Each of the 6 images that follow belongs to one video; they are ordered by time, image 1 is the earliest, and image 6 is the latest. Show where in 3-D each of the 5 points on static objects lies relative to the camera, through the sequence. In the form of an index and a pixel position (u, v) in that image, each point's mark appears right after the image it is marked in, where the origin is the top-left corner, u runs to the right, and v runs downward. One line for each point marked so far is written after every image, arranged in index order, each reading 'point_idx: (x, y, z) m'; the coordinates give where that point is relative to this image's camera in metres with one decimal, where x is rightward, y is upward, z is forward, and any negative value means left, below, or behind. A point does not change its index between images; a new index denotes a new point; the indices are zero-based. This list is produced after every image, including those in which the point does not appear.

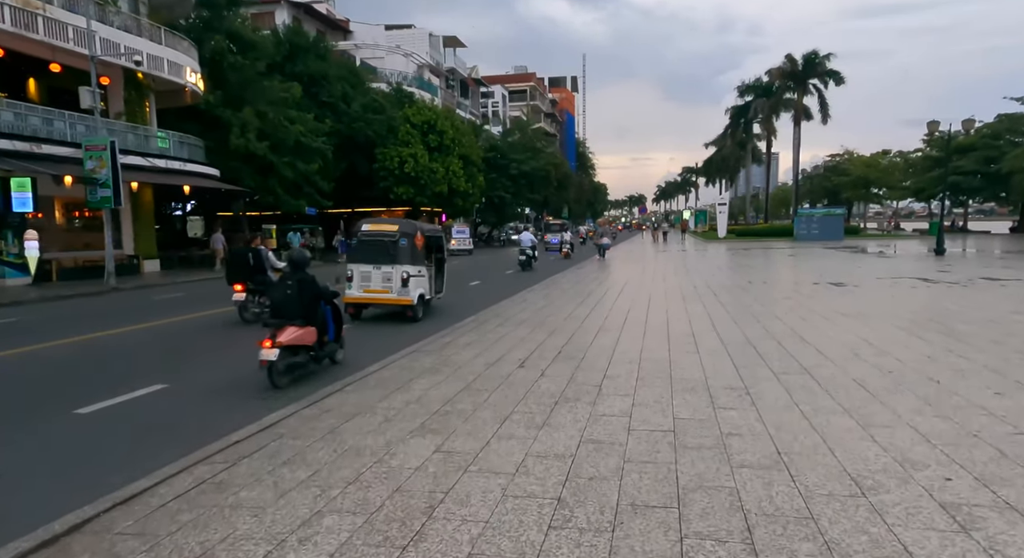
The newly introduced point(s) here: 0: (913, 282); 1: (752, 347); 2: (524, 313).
0: (+10.2, -0.1, +16.0) m
1: (+3.2, -0.9, +8.4) m
2: (+0.3, -0.7, +12.6) m
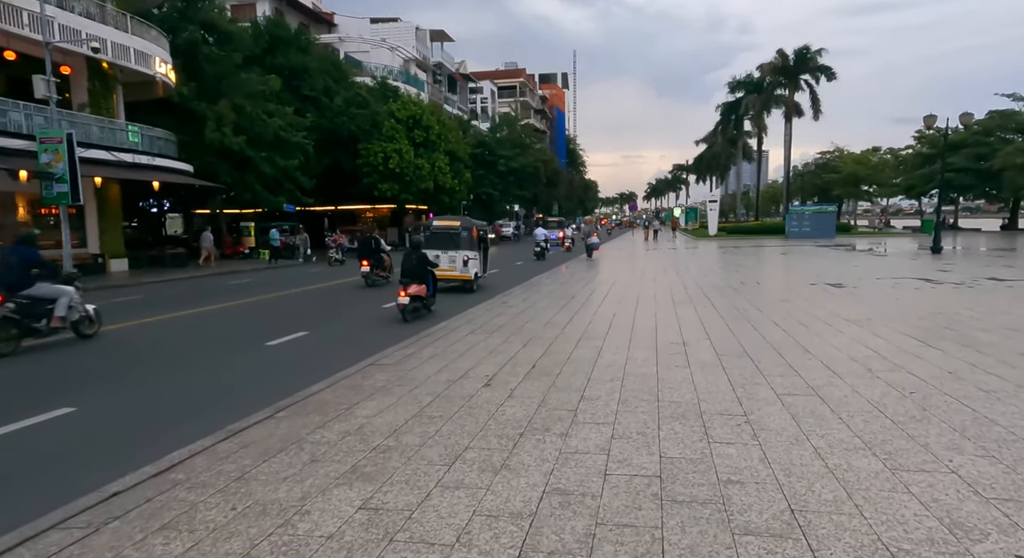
0: (+9.7, -0.1, +15.2) m
1: (+2.8, -1.0, +7.4) m
2: (-0.1, -0.7, +11.6) m
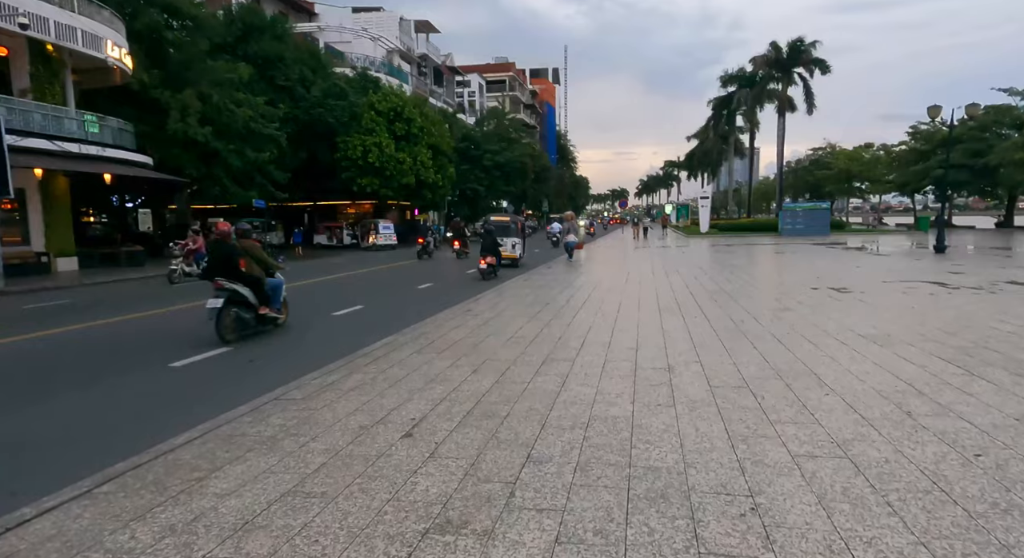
0: (+9.0, -0.2, +13.6) m
1: (+2.2, -1.1, +5.8) m
2: (-0.8, -0.8, +9.9) m
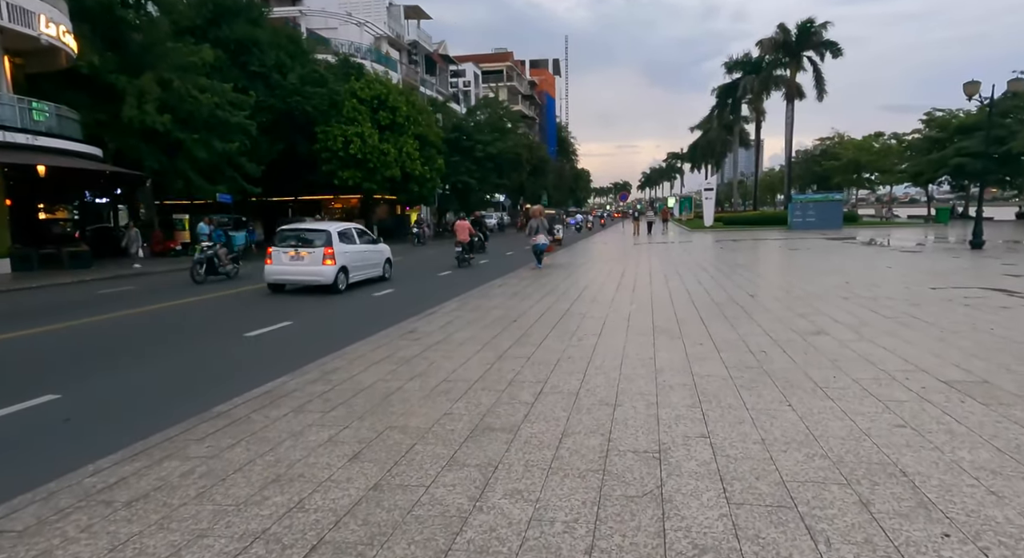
0: (+8.3, -0.3, +10.9) m
1: (+1.5, -1.3, +3.1) m
2: (-1.5, -1.0, +7.3) m
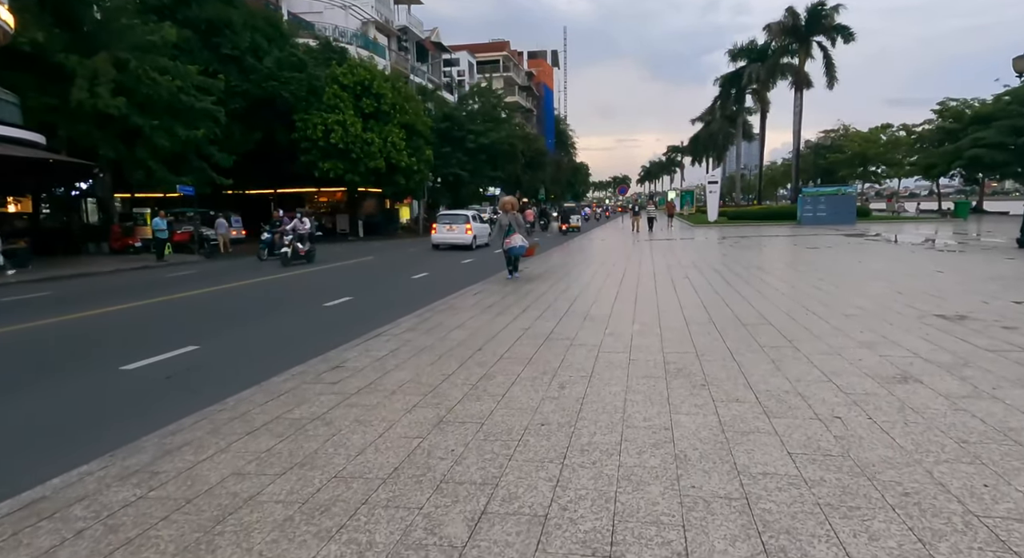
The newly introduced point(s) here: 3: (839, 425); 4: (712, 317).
0: (+7.8, -0.5, +8.3) m
1: (+1.1, -1.6, +0.6) m
2: (-1.9, -1.3, +4.7) m
3: (+2.5, -1.1, +4.8) m
4: (+3.2, -0.6, +9.9) m
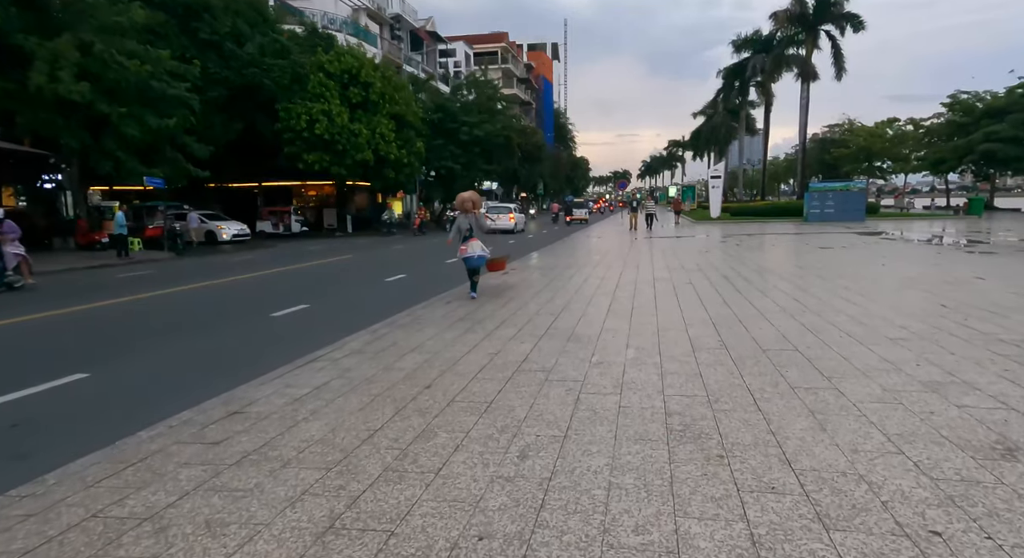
0: (+7.4, -0.7, +6.6) m
1: (+0.6, -1.8, -1.2) m
2: (-2.3, -1.5, +2.9) m
3: (+2.1, -1.3, +3.0) m
4: (+2.8, -0.8, +8.2) m
